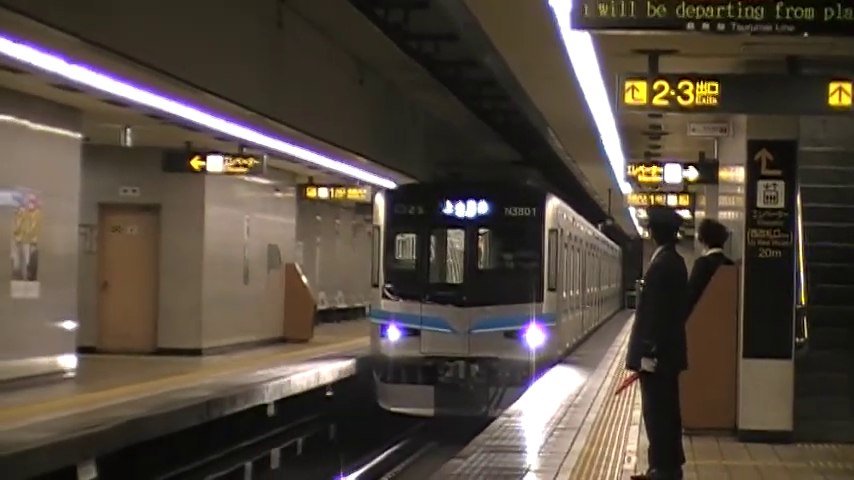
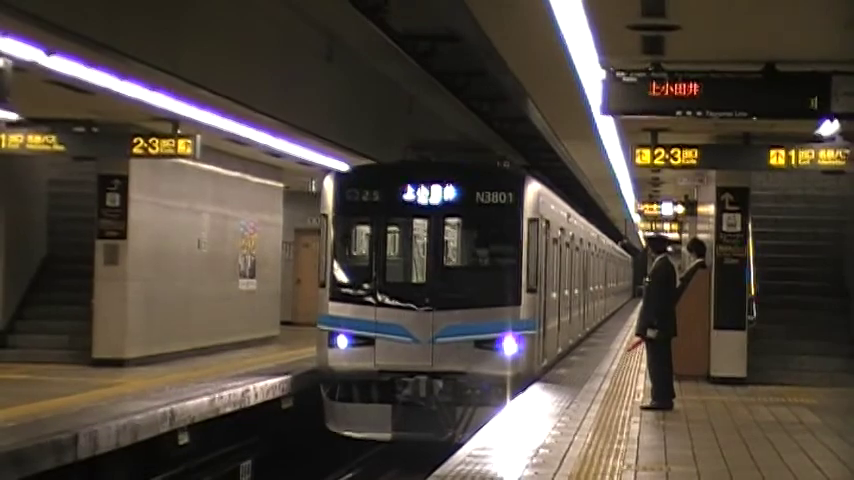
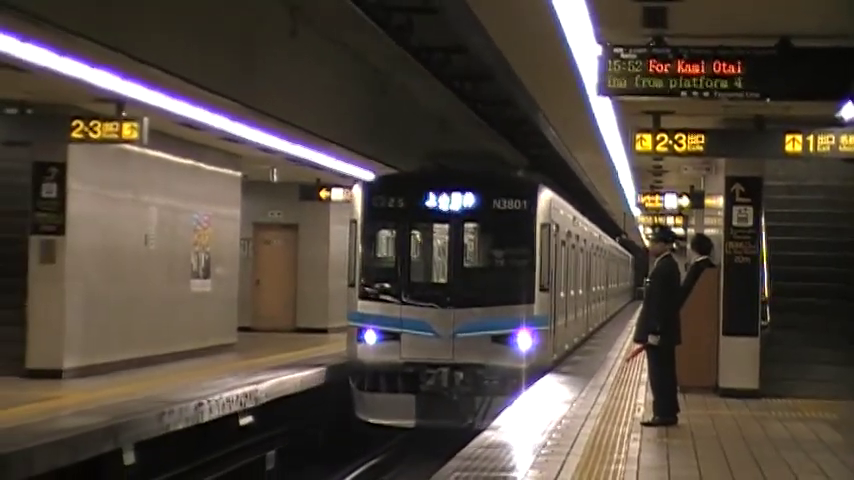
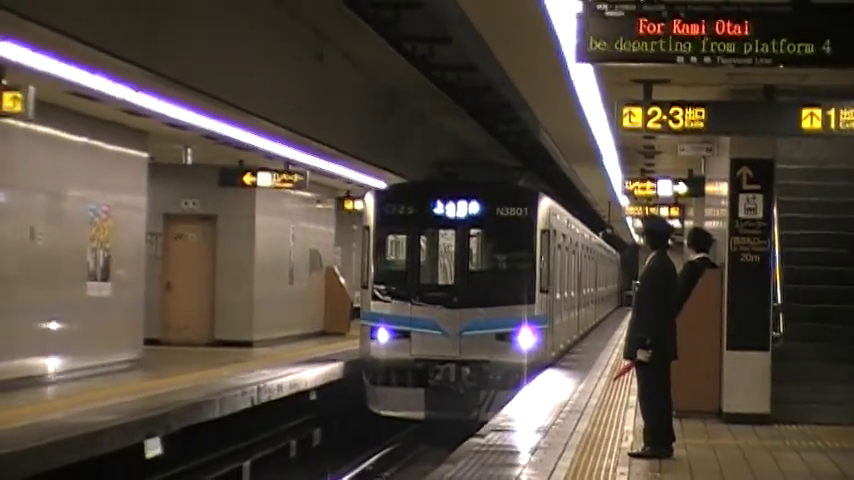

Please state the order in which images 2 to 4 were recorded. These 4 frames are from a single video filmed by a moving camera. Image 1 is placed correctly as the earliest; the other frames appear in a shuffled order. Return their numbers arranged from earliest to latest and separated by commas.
4, 3, 2
